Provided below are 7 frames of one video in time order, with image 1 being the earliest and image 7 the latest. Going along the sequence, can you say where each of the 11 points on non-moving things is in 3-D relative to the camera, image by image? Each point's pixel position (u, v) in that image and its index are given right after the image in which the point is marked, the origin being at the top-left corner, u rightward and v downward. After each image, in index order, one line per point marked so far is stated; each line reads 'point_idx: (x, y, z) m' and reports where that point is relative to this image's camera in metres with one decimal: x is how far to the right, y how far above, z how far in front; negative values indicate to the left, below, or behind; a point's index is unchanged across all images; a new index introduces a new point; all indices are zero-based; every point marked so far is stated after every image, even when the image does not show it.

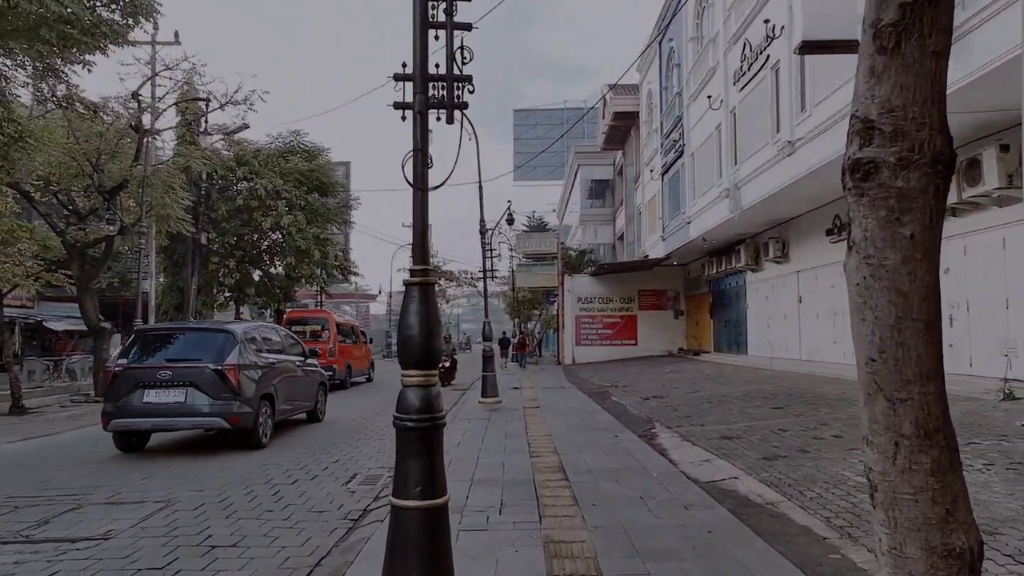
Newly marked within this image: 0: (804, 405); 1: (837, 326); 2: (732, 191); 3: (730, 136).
0: (+5.3, -2.1, +11.3) m
1: (+8.8, -1.1, +17.0) m
2: (+6.8, +3.0, +19.2) m
3: (+6.9, +4.8, +19.6) m
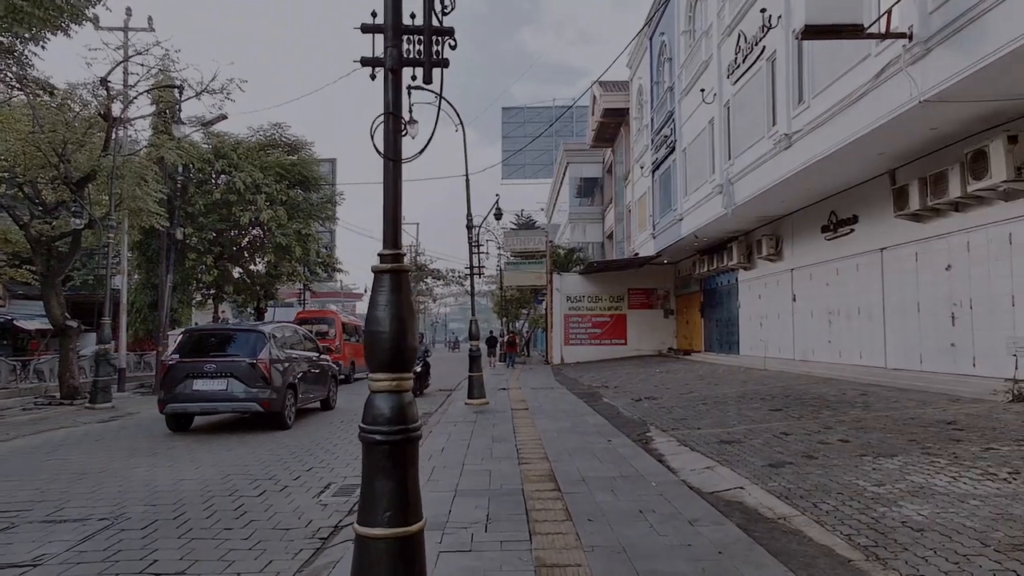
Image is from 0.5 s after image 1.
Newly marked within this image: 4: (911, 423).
0: (+5.1, -2.1, +10.8) m
1: (+8.5, -1.0, +16.6) m
2: (+6.4, +3.0, +18.7) m
3: (+6.5, +4.9, +19.1) m
4: (+5.4, -1.8, +8.4) m
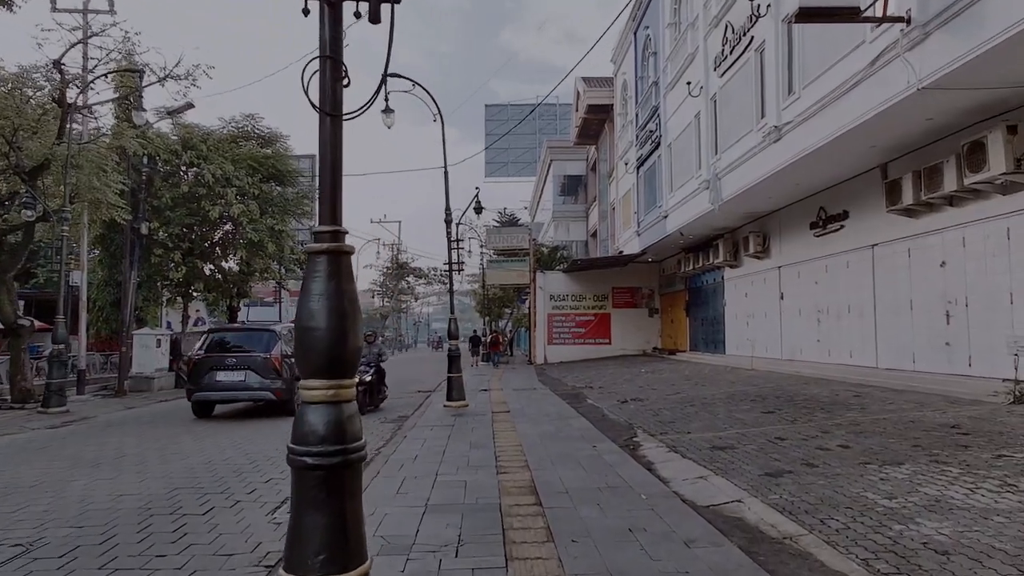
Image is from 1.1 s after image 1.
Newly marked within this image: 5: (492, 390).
0: (+4.7, -2.0, +10.4) m
1: (+8.0, -1.0, +16.2) m
2: (+5.9, +3.1, +18.3) m
3: (+6.0, +4.9, +18.7) m
4: (+5.1, -1.8, +8.0) m
5: (-0.6, -2.9, +17.6) m
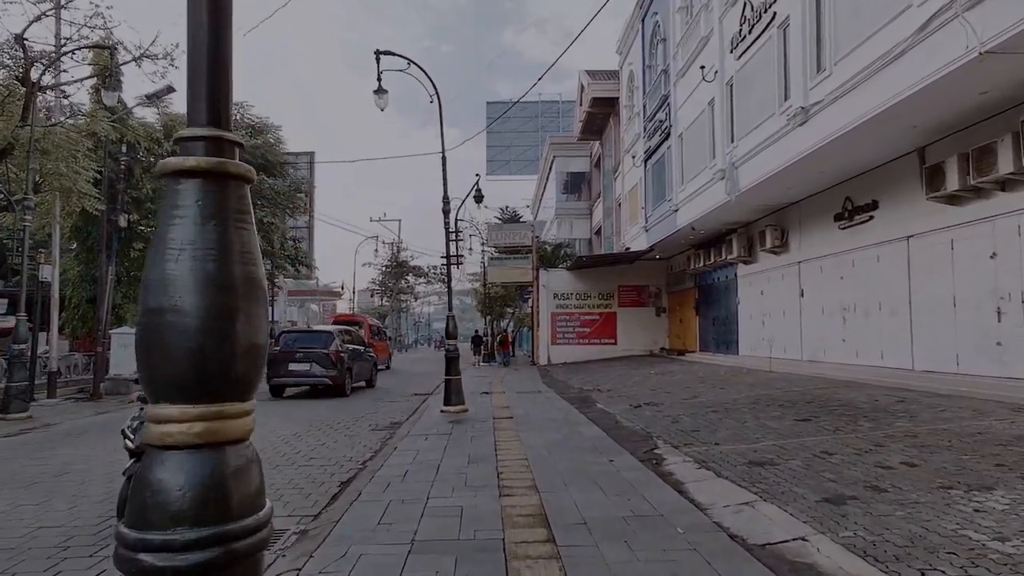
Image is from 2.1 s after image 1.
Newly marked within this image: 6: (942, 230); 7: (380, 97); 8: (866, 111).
0: (+4.8, -1.9, +9.3) m
1: (+8.1, -0.9, +15.1) m
2: (+6.0, +3.2, +17.2) m
3: (+6.0, +5.0, +17.6) m
4: (+5.2, -1.7, +6.9) m
5: (-0.5, -2.8, +16.5) m
6: (+8.2, +1.1, +11.8) m
7: (-2.8, +4.0, +13.0) m
8: (+6.3, +3.2, +11.2) m
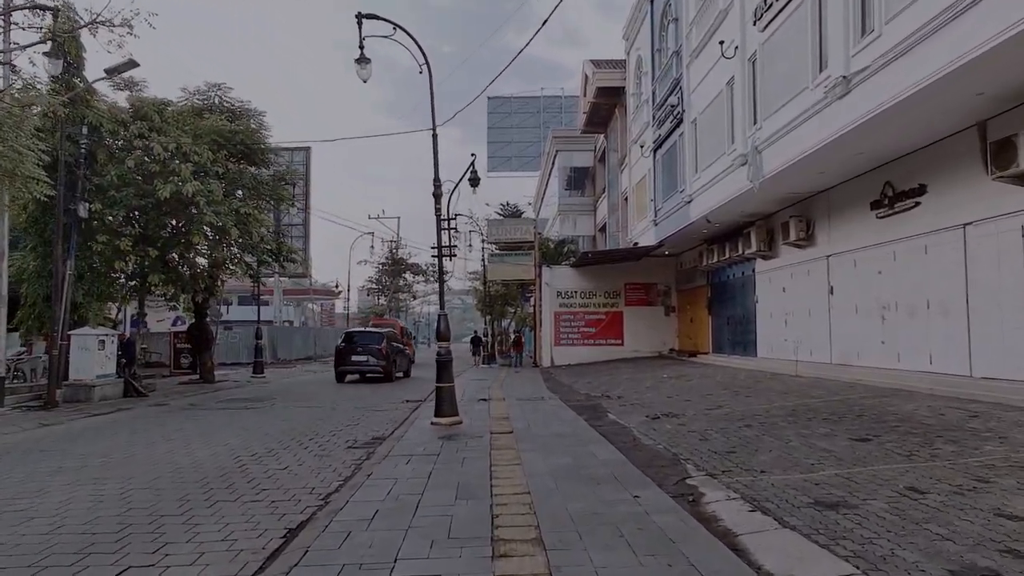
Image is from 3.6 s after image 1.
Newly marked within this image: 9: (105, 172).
0: (+4.8, -1.8, +7.7) m
1: (+8.1, -0.8, +13.5) m
2: (+6.0, +3.3, +15.6) m
3: (+6.1, +5.1, +16.0) m
4: (+5.2, -1.6, +5.3) m
5: (-0.5, -2.7, +14.9) m
6: (+8.2, +1.2, +10.2) m
7: (-2.8, +4.1, +11.5) m
8: (+6.3, +3.2, +9.6) m
9: (-10.3, +2.9, +15.7) m
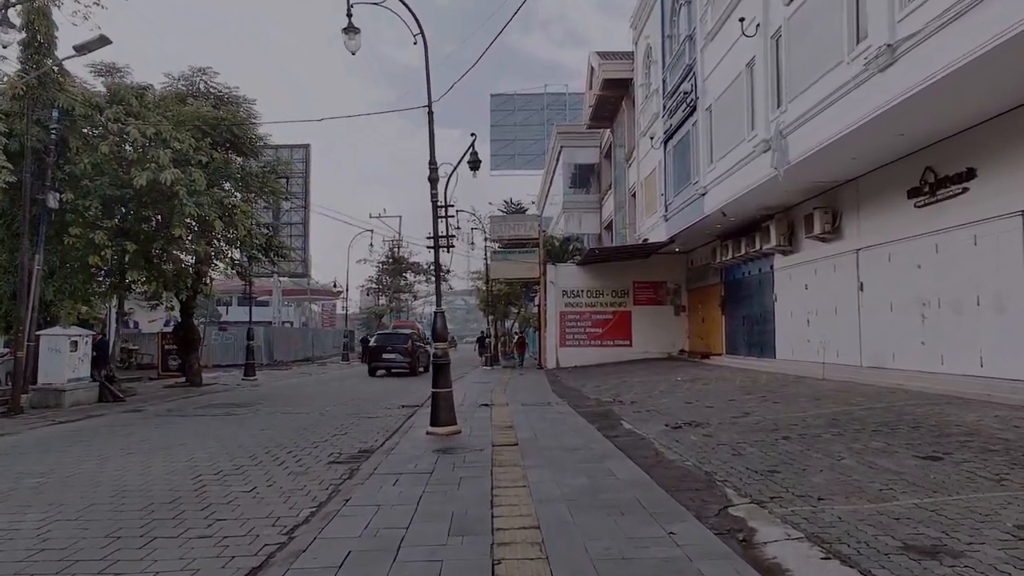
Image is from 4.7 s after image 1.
0: (+4.8, -1.7, +6.5) m
1: (+8.2, -0.7, +12.3) m
2: (+6.1, +3.4, +14.4) m
3: (+6.1, +5.2, +14.8) m
4: (+5.2, -1.5, +4.1) m
5: (-0.4, -2.6, +13.8) m
6: (+8.2, +1.3, +9.0) m
7: (-2.7, +4.2, +10.3) m
8: (+6.4, +3.3, +8.4) m
9: (-10.2, +3.0, +14.6) m
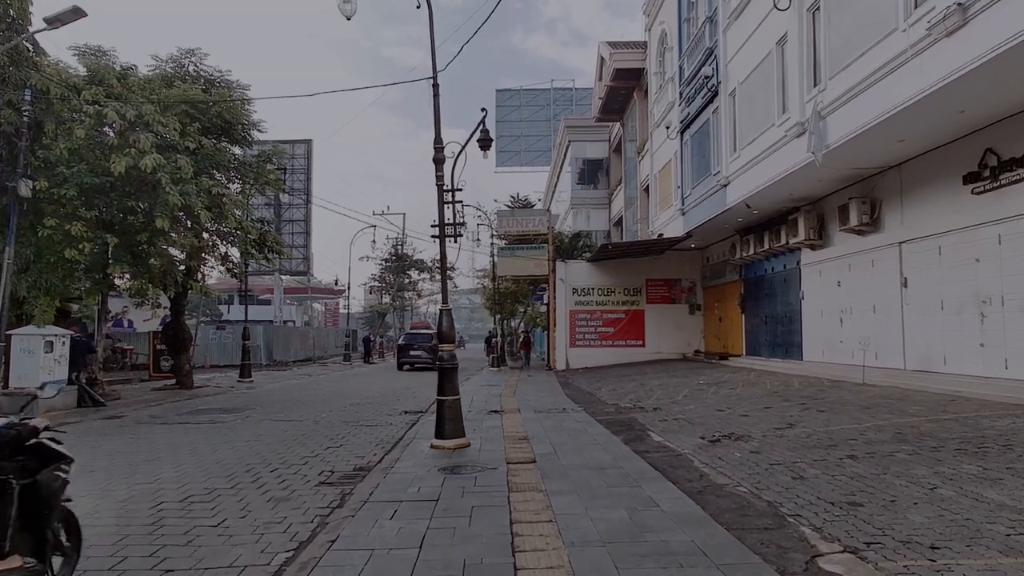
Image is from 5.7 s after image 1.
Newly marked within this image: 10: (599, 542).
0: (+5.0, -1.6, +5.3) m
1: (+8.4, -0.6, +11.1) m
2: (+6.3, +3.4, +13.2) m
3: (+6.4, +5.3, +13.6) m
4: (+5.4, -1.4, +2.9) m
5: (-0.2, -2.5, +12.6) m
6: (+8.4, +1.4, +7.8) m
7: (-2.5, +4.3, +9.2) m
8: (+6.6, +3.4, +7.2) m
9: (-9.9, +3.1, +13.5) m
10: (+0.7, -2.0, +4.8) m
